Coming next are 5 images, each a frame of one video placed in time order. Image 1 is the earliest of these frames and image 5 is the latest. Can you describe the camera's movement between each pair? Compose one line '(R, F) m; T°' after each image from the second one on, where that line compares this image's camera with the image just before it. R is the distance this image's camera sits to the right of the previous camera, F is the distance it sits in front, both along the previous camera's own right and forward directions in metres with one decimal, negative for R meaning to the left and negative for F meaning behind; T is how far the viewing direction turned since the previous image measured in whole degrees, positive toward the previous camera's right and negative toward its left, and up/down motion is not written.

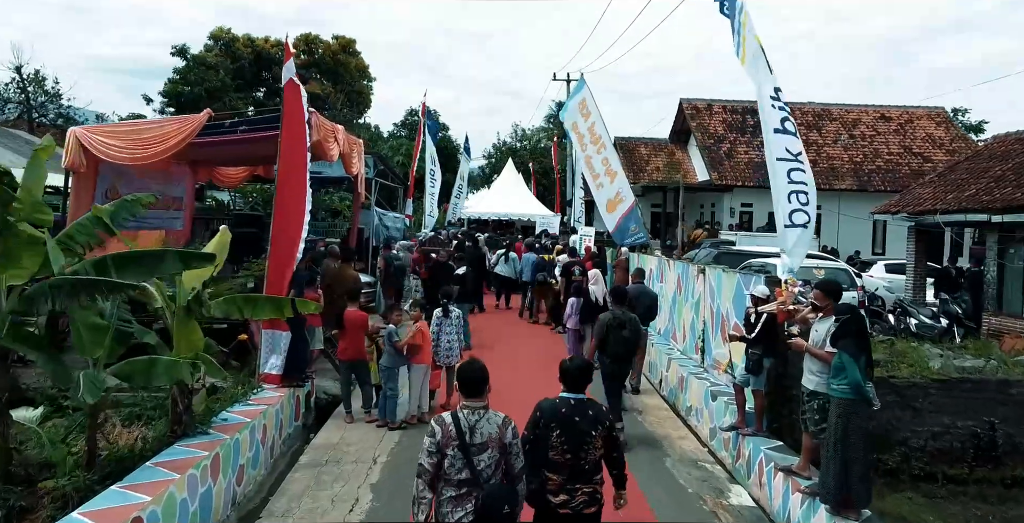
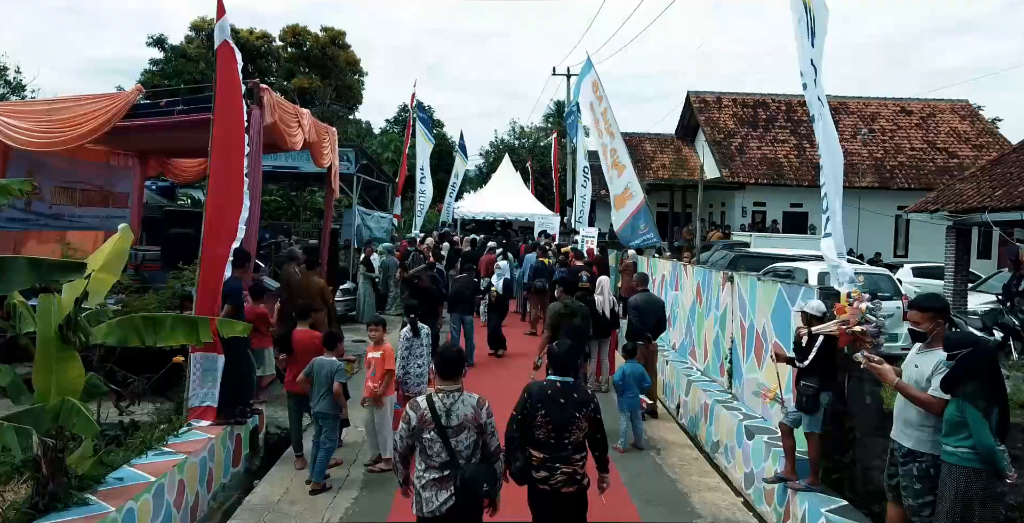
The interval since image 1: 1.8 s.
(+0.1, +1.6) m; 0°
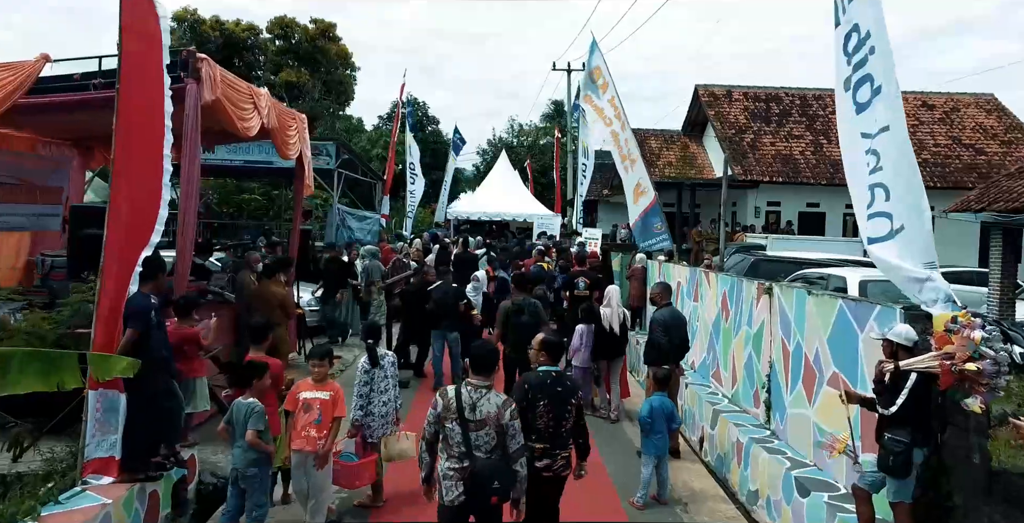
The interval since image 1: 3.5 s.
(+0.1, +1.5) m; 0°
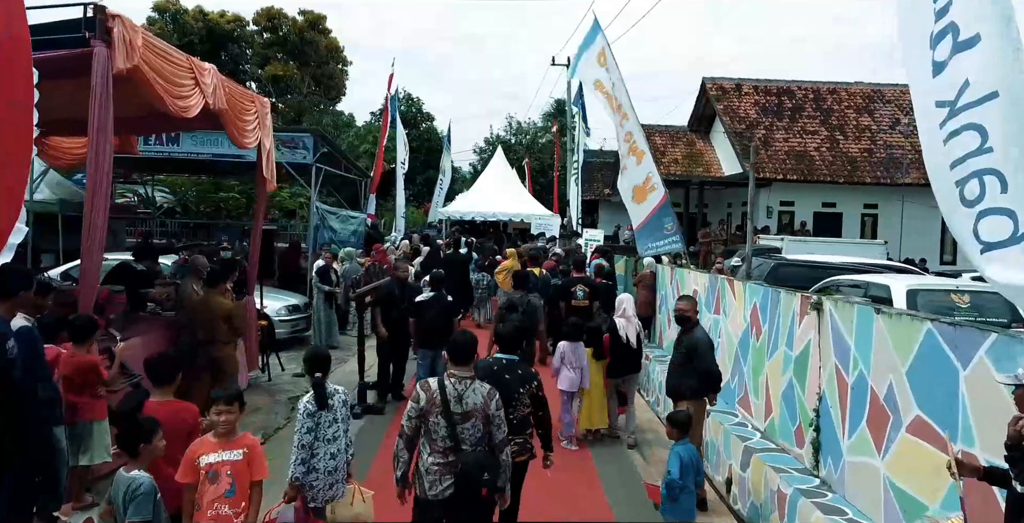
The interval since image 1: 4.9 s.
(+0.1, +1.4) m; 0°
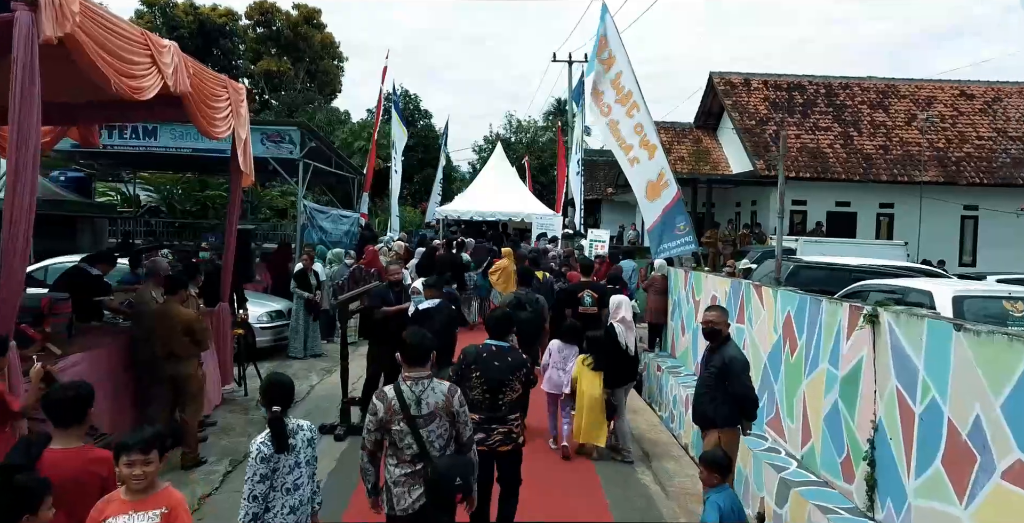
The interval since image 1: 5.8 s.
(0.0, +0.9) m; 0°
